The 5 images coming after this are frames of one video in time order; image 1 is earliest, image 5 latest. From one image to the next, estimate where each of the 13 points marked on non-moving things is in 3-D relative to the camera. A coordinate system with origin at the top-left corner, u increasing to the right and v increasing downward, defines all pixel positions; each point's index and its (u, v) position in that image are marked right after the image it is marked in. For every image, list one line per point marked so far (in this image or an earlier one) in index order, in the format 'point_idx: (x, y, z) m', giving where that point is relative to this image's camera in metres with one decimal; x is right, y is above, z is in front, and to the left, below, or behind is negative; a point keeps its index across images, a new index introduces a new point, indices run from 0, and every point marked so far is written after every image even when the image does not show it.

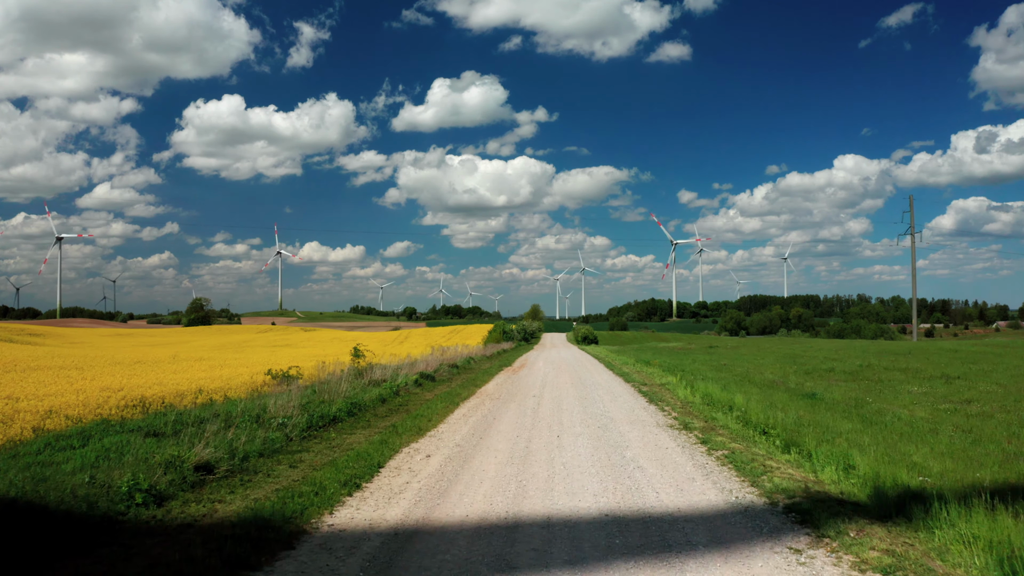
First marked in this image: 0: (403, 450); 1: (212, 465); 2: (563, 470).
0: (-2.1, -3.1, +9.9) m
1: (-4.9, -2.9, +8.5) m
2: (+0.8, -3.0, +8.5) m
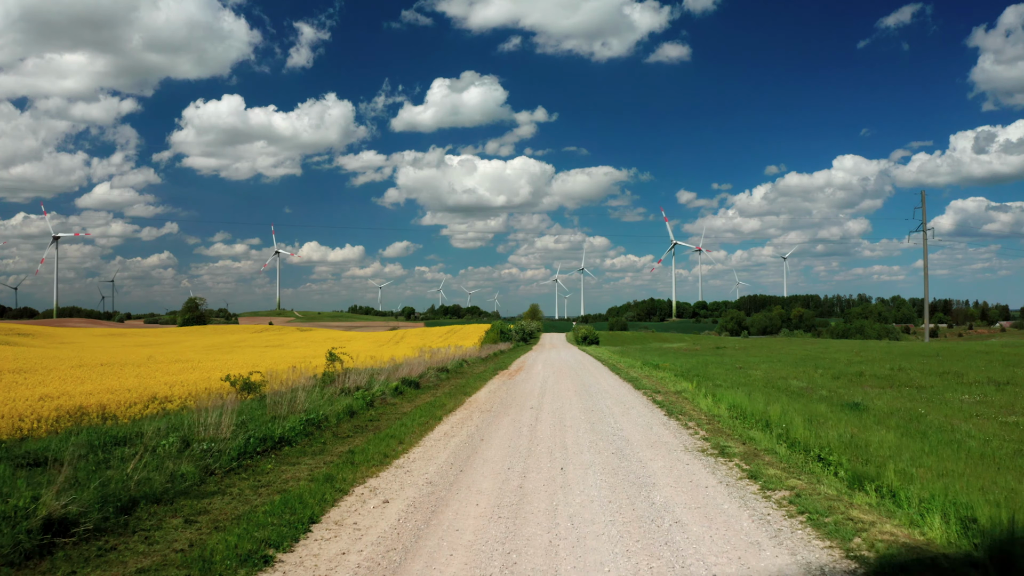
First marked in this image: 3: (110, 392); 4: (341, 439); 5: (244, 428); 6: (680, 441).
0: (-2.3, -2.9, +7.4) m
1: (-5.1, -2.7, +6.0) m
2: (+0.7, -2.8, +6.0) m
3: (-15.5, -4.0, +19.9) m
4: (-3.5, -3.1, +10.5) m
5: (-5.5, -2.9, +10.6) m
6: (+3.4, -3.1, +10.4) m
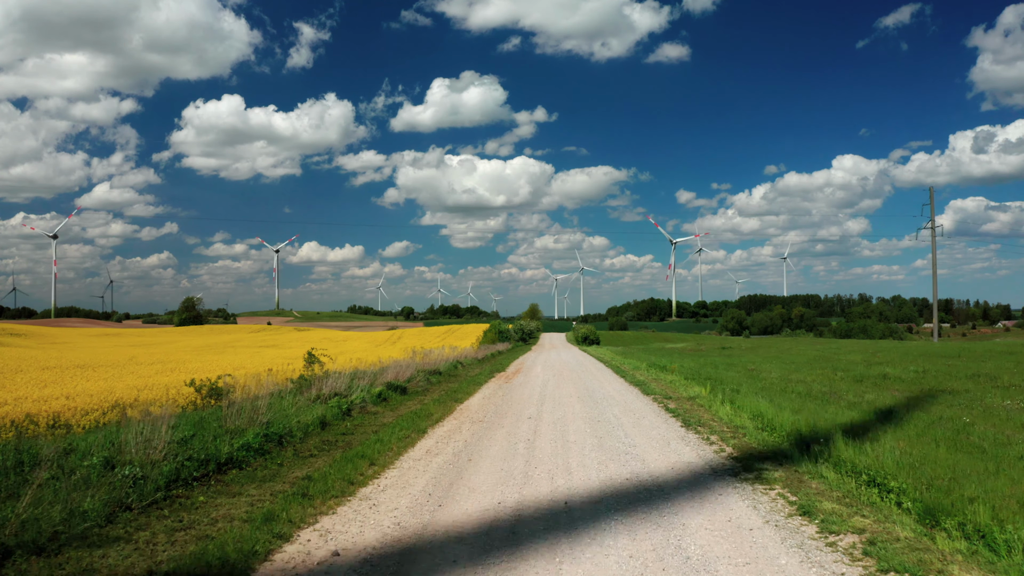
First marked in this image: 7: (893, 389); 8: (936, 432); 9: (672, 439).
0: (-2.4, -2.7, +5.7) m
1: (-5.2, -2.6, +4.3) m
2: (+0.6, -2.6, +4.3) m
3: (-15.6, -3.9, +18.3) m
4: (-3.6, -2.9, +8.8) m
5: (-5.6, -2.7, +8.9) m
6: (+3.2, -3.0, +8.8) m
7: (+14.2, -3.8, +19.3) m
8: (+10.3, -3.5, +12.5) m
9: (+3.2, -3.0, +10.4) m
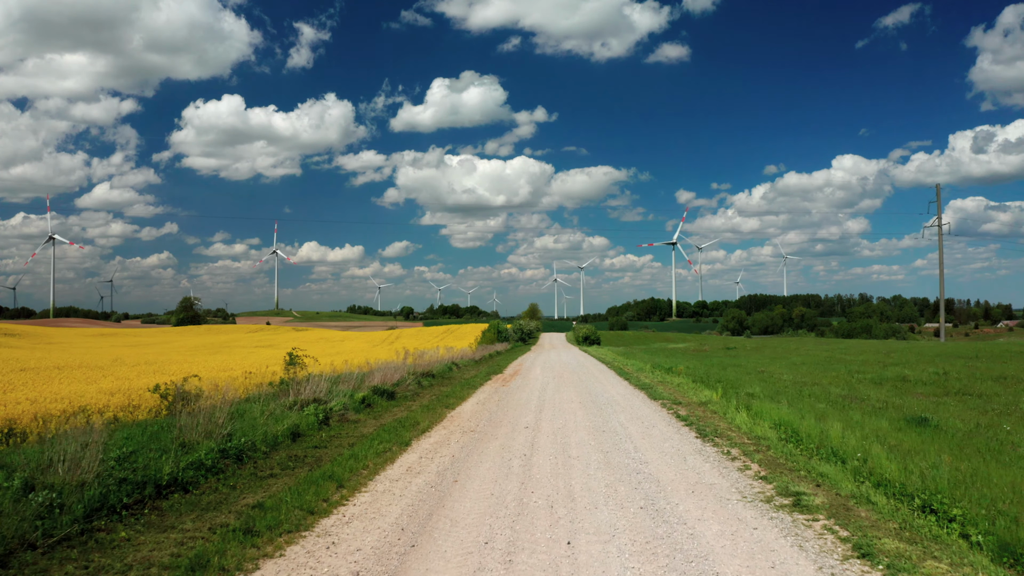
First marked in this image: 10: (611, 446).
0: (-2.5, -2.6, +4.4) m
1: (-5.3, -2.5, +3.1) m
2: (+0.5, -2.5, +3.1) m
3: (-15.7, -3.8, +17.0) m
4: (-3.7, -2.8, +7.6) m
5: (-5.7, -2.6, +7.6) m
6: (+3.1, -2.8, +7.5) m
7: (+14.1, -3.7, +18.0) m
8: (+10.2, -3.4, +11.2) m
9: (+3.1, -2.9, +9.2) m
10: (+1.8, -2.9, +9.4) m
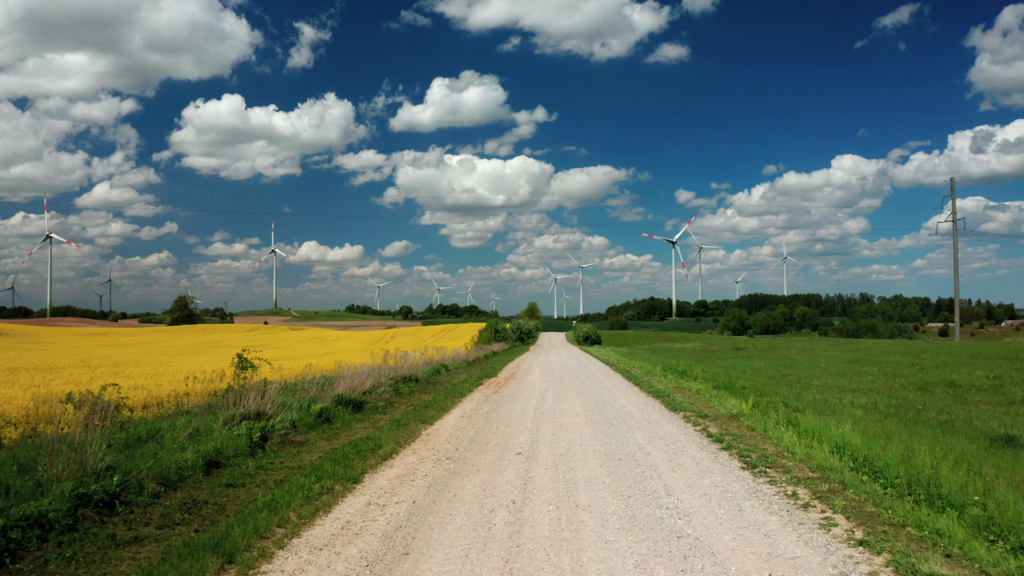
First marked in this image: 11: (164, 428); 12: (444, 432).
0: (-2.6, -2.4, +1.9) m
1: (-5.5, -2.2, +0.5) m
2: (+0.3, -2.3, +0.5) m
3: (-15.9, -3.5, +14.4) m
4: (-3.9, -2.6, +5.0) m
5: (-5.9, -2.3, +5.1) m
6: (+3.0, -2.6, +5.0) m
7: (+13.9, -3.4, +15.5) m
8: (+10.0, -3.1, +8.7) m
9: (+2.9, -2.7, +6.6) m
10: (+1.6, -2.6, +6.9) m
11: (-7.1, -2.9, +10.6) m
12: (-1.4, -2.9, +10.6) m
